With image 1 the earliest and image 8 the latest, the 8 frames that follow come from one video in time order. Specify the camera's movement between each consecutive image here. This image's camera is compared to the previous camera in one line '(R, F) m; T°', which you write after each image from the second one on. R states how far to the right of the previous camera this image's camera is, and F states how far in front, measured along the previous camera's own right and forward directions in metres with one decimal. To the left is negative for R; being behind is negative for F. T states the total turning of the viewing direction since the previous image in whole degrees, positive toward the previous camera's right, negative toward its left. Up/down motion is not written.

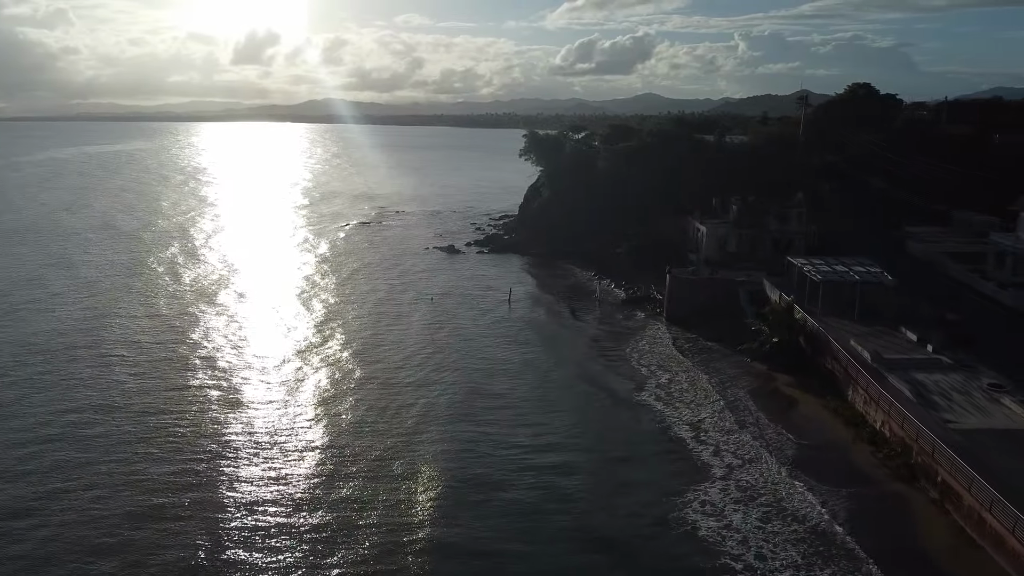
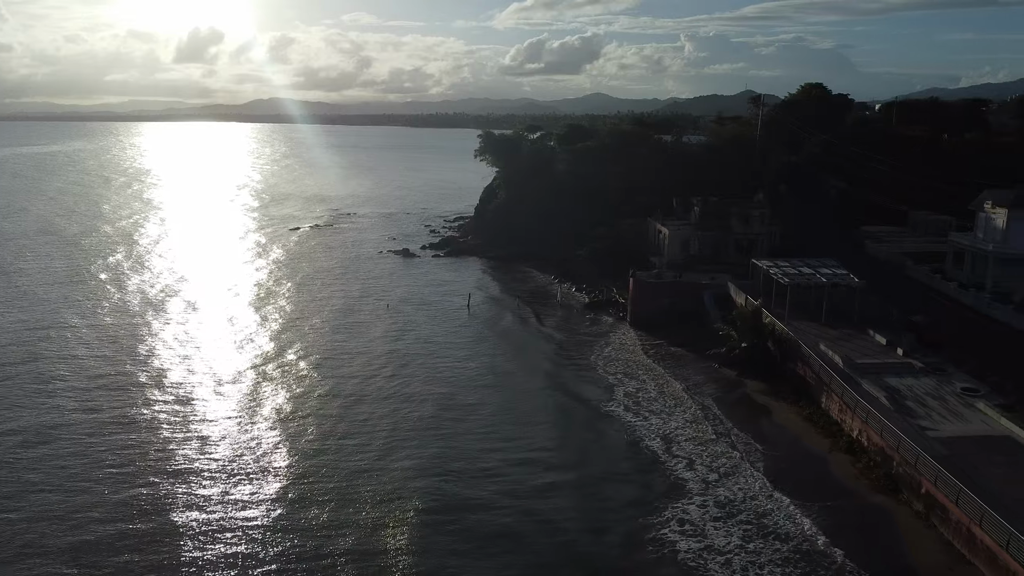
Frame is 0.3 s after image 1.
(-0.5, +1.4) m; +3°
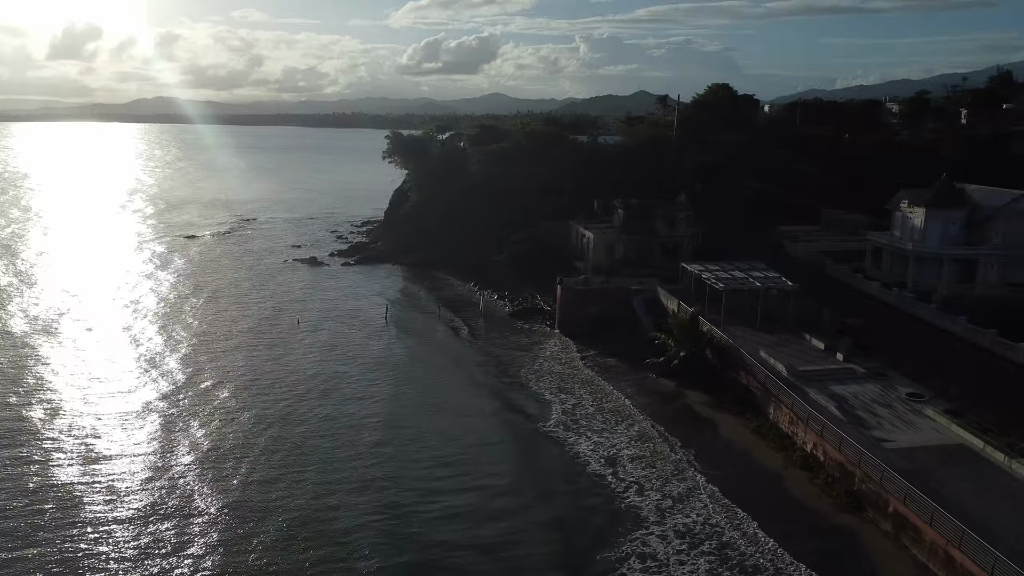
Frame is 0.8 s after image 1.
(-1.0, +2.5) m; +7°
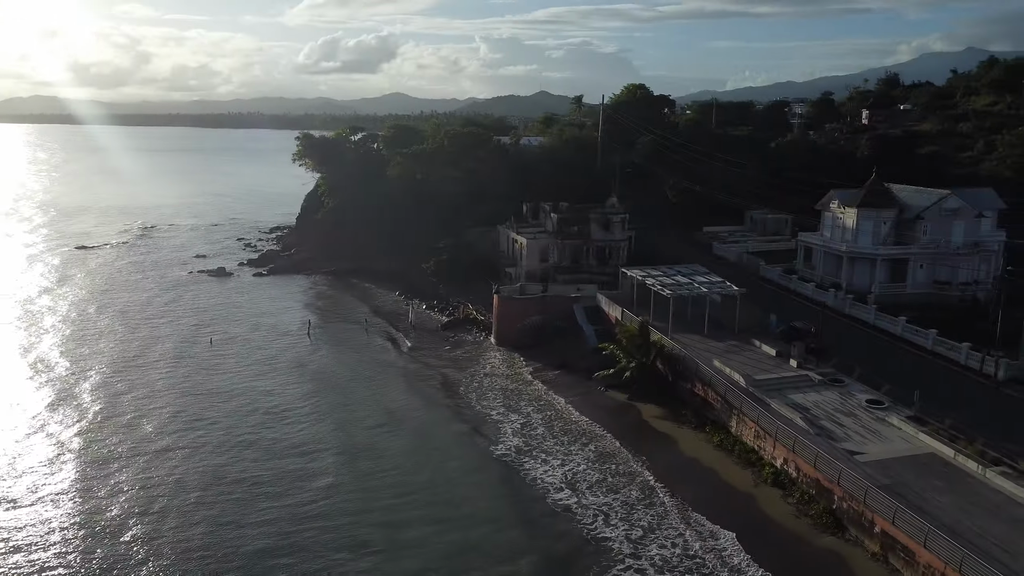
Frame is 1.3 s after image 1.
(-1.4, +2.2) m; +7°
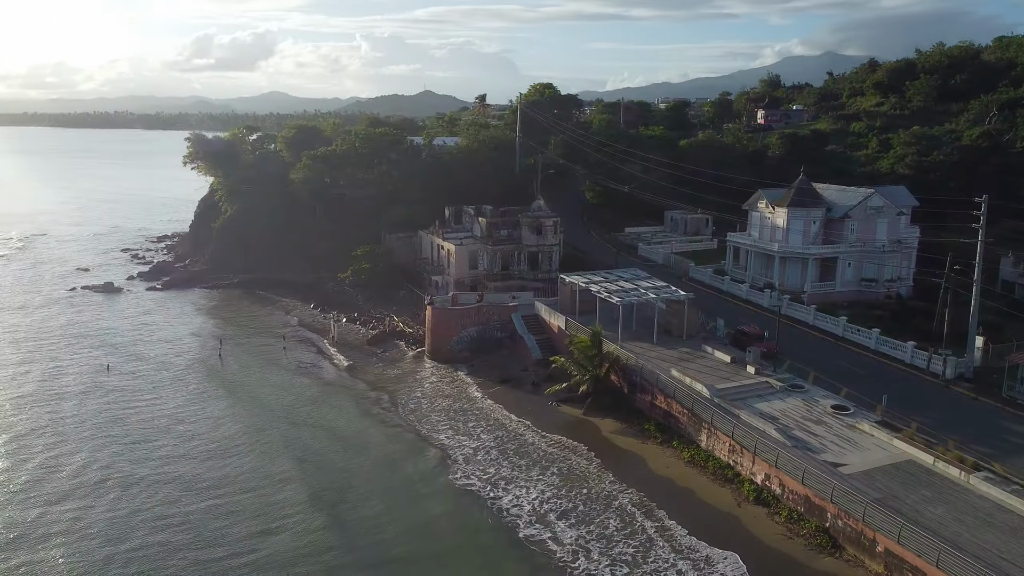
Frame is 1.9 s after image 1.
(-2.1, +2.4) m; +8°
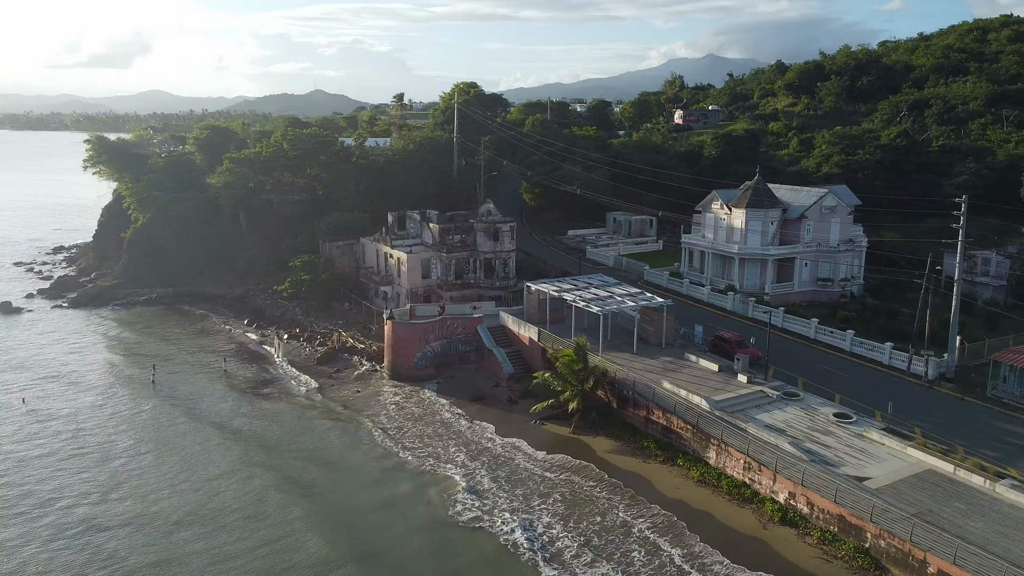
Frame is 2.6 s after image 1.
(-3.0, +2.3) m; +7°
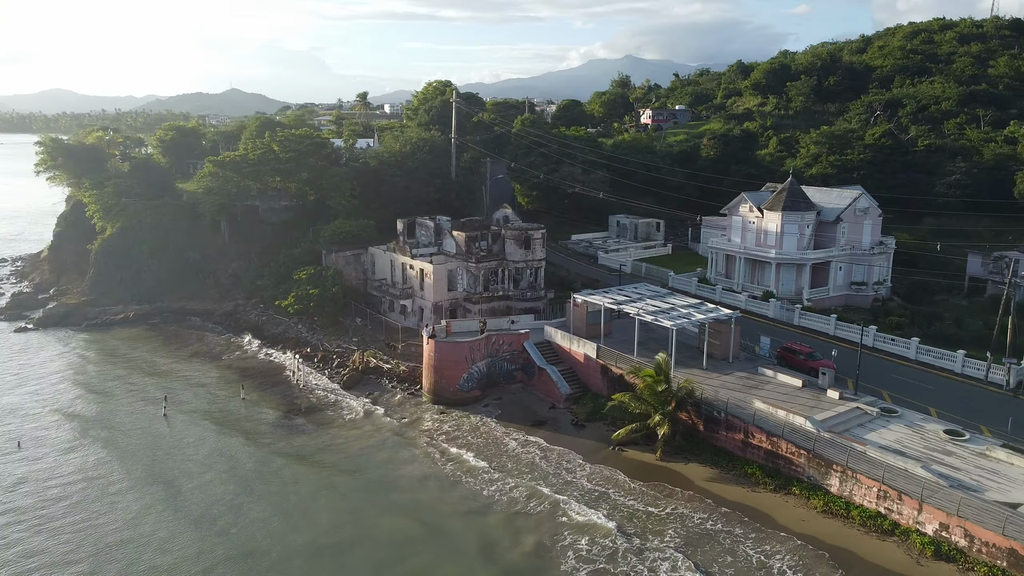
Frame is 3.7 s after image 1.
(-5.1, +2.9) m; +5°
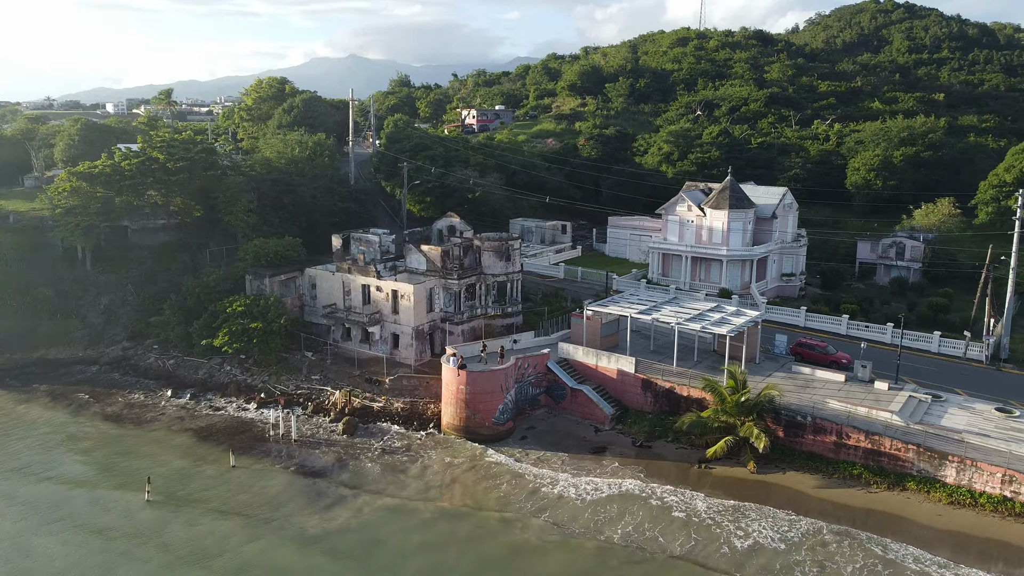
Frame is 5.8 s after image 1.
(-10.3, +4.6) m; +18°
